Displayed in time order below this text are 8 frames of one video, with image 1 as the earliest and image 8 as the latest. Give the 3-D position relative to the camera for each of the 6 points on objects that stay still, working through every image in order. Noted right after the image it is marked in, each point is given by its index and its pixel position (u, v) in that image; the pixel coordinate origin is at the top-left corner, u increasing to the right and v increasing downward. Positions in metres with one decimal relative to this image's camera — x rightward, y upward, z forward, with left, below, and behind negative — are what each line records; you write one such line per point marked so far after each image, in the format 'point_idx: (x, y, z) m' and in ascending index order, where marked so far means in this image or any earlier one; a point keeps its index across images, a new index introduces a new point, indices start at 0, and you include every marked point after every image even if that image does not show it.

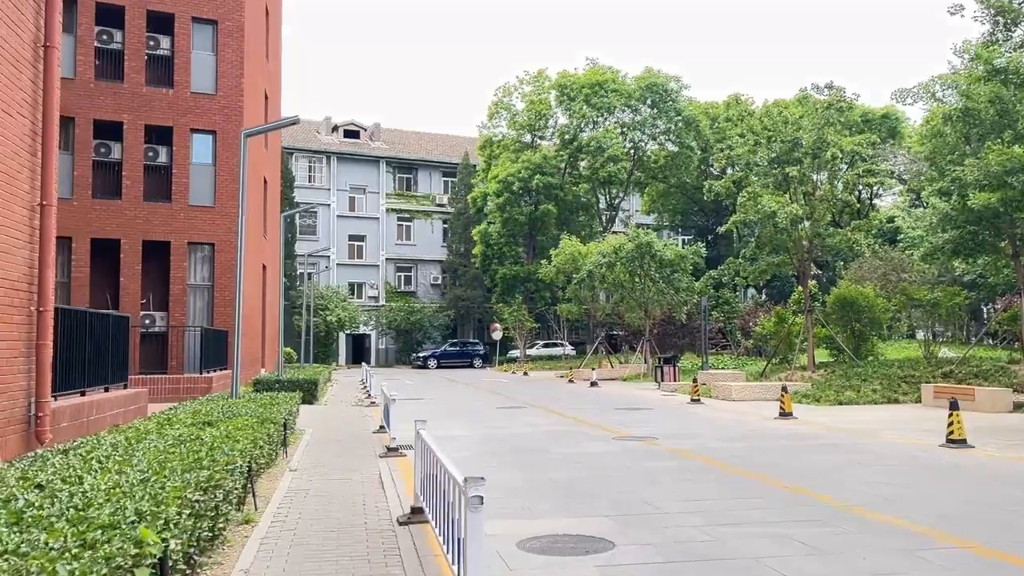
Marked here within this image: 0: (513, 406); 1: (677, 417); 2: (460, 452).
0: (0.0, -2.7, +19.6) m
1: (+3.1, -2.5, +16.4) m
2: (-0.7, -2.2, +11.4) m
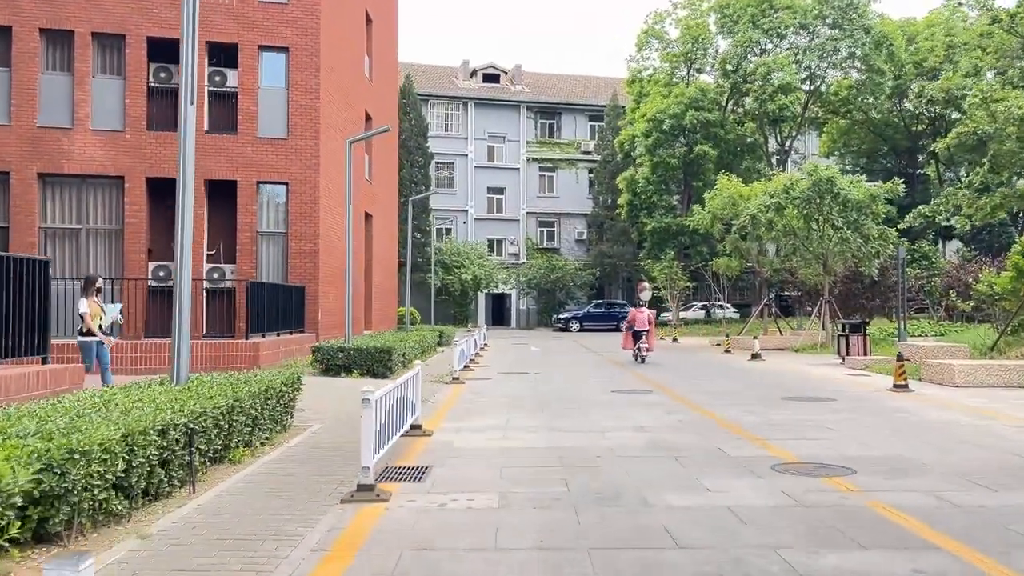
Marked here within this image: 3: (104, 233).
0: (+2.1, -1.7, +14.4) m
1: (+4.5, -1.6, +10.7) m
2: (-0.2, -1.6, +6.5) m
3: (-9.3, +1.2, +19.5) m
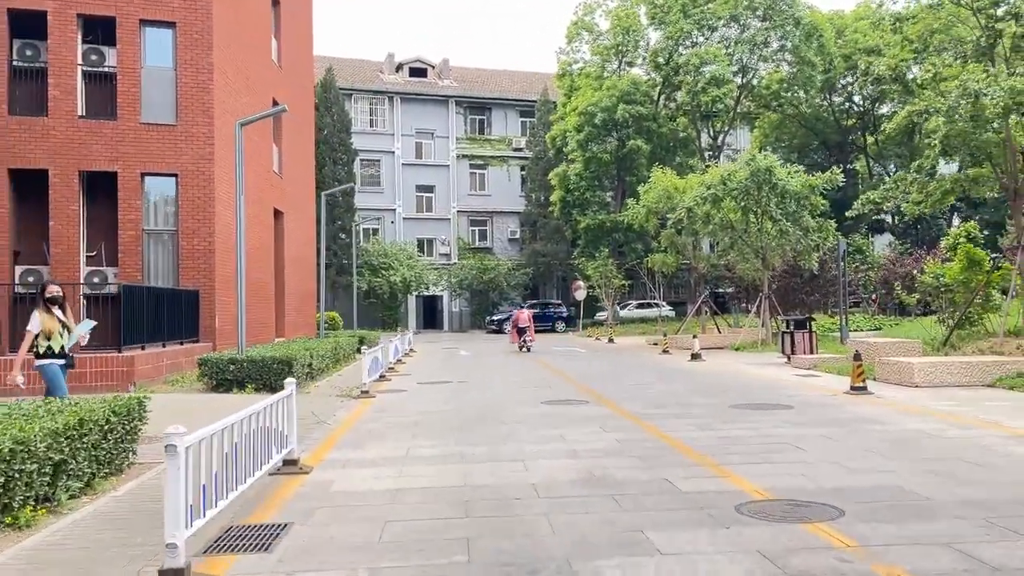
0: (+0.8, -1.6, +12.8) m
1: (+3.5, -1.5, +9.2) m
2: (-0.8, -1.5, +4.7) m
3: (-11.0, +1.0, +16.9) m
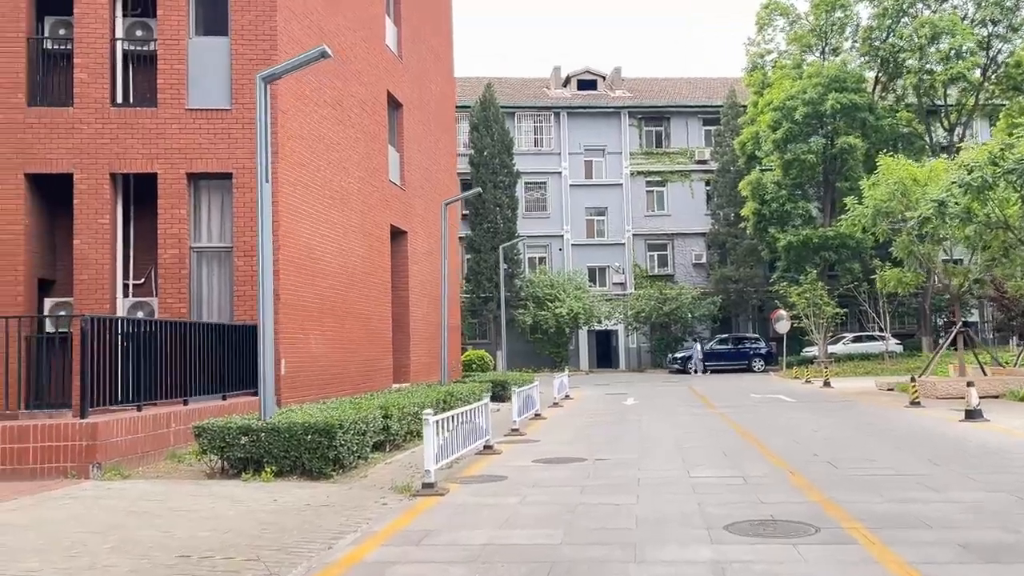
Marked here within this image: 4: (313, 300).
0: (+2.1, -1.8, +6.7) m
1: (+3.9, -1.4, +2.6) m
2: (-1.3, -1.4, -0.8) m
3: (-8.5, +0.4, +13.5) m
4: (-3.6, -0.2, +15.3) m
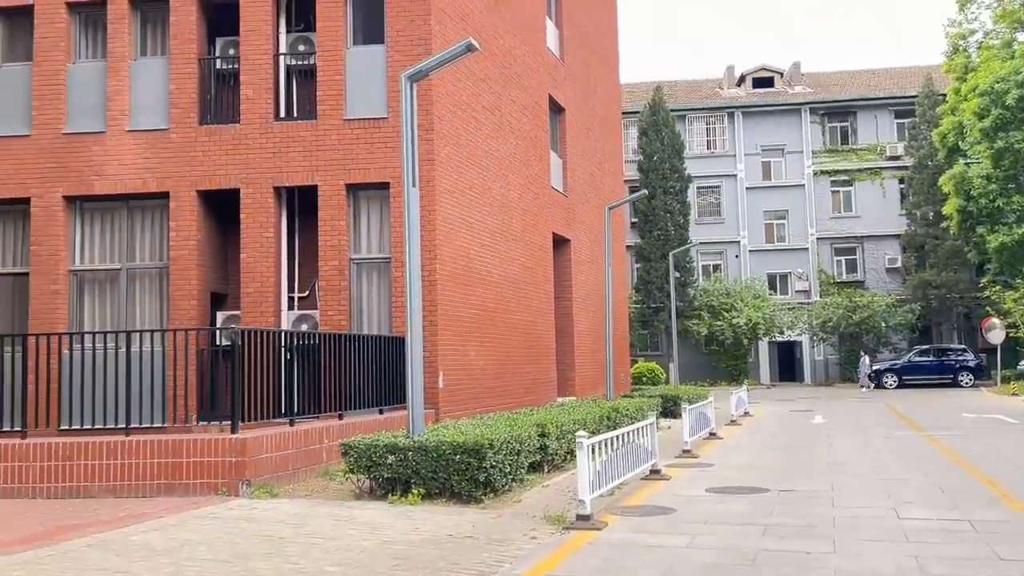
0: (+3.1, -1.8, +5.2) m
1: (+4.1, -1.4, +0.8) m
2: (-1.7, -1.4, -1.4) m
3: (-5.9, +0.2, +14.0) m
4: (-0.7, -0.4, +14.8) m
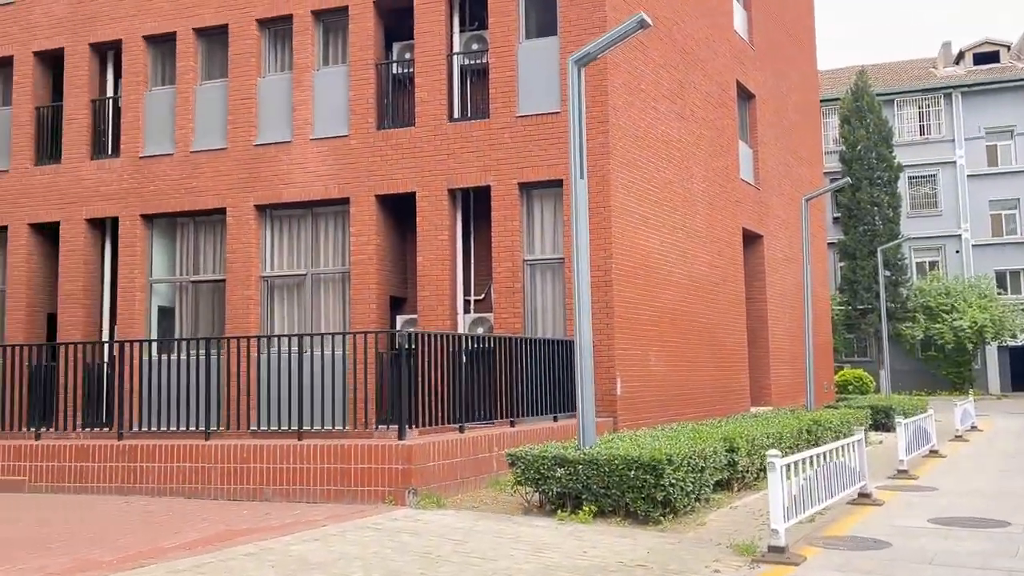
0: (+3.9, -1.7, +3.7) m
1: (+3.9, -1.3, -0.8) m
2: (-2.2, -1.3, -1.7) m
3: (-3.0, +0.1, +14.3) m
4: (+2.3, -0.4, +13.8) m
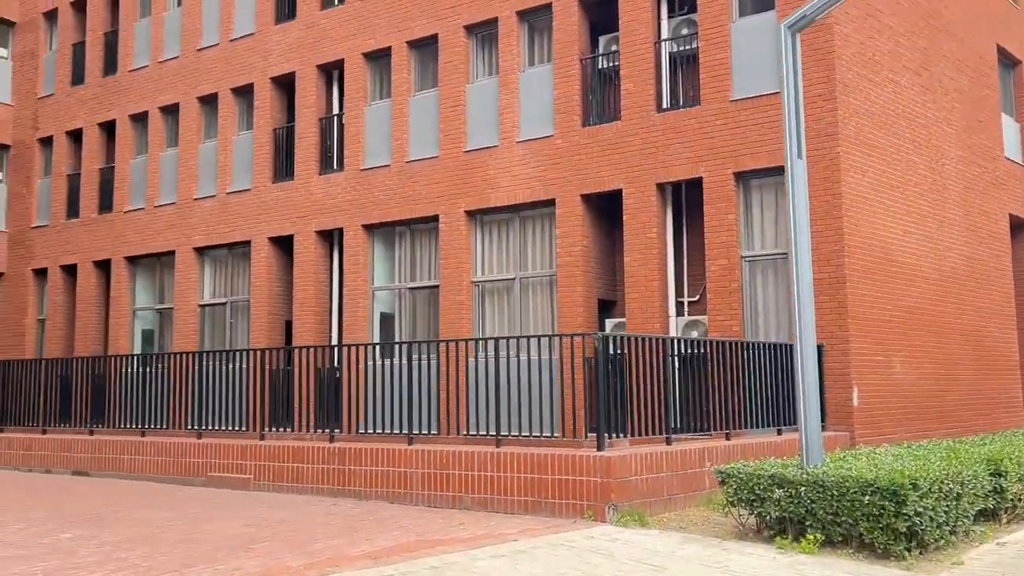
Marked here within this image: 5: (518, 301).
0: (+4.4, -1.6, +1.9) m
1: (+3.2, -1.1, -2.4) m
2: (-3.0, -1.3, -1.7) m
3: (+0.5, +0.1, +14.0) m
4: (+5.5, -0.4, +12.2) m
5: (+0.1, -0.2, +14.1) m
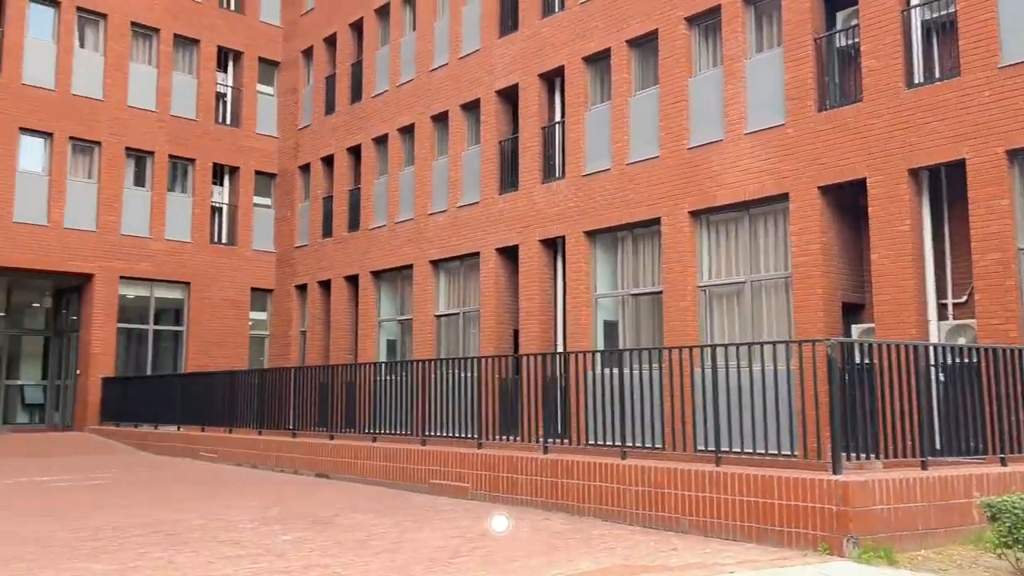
0: (+4.4, -1.5, +0.1) m
1: (+2.0, -1.0, -3.7) m
2: (-3.8, -1.3, -1.2) m
3: (+3.9, 0.0, +12.8) m
4: (+8.2, -0.3, +9.7) m
5: (+3.6, -0.3, +13.1) m
